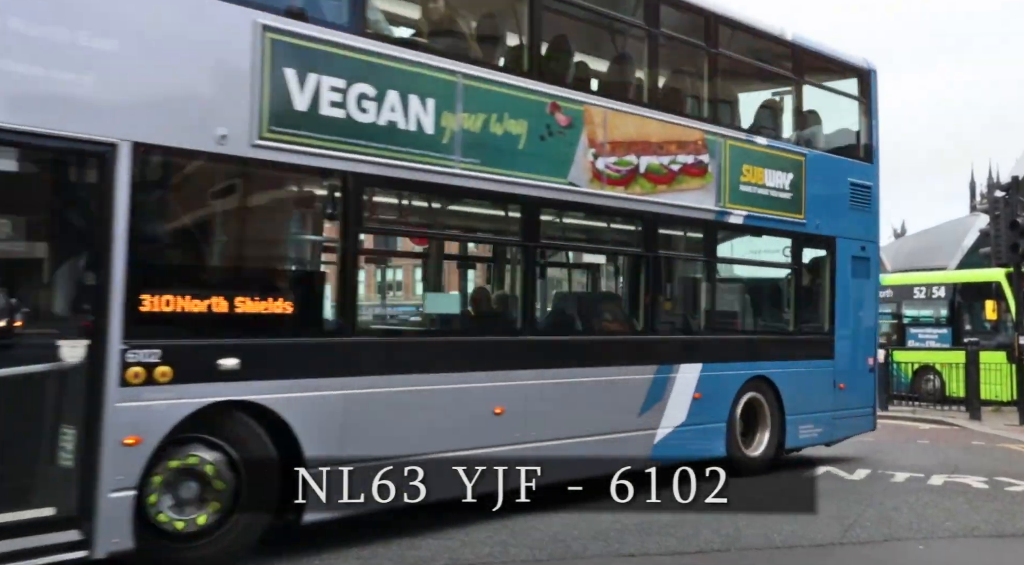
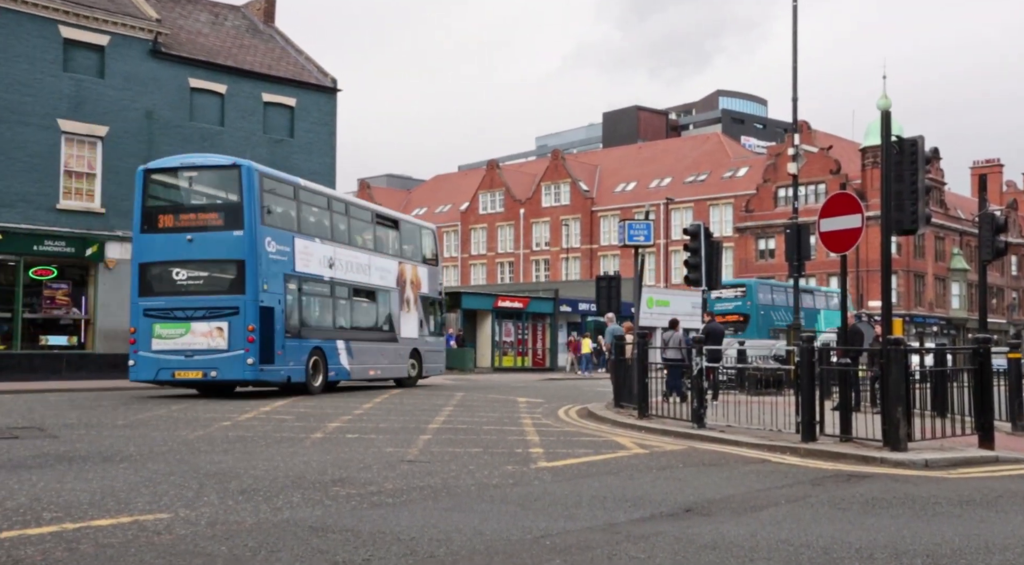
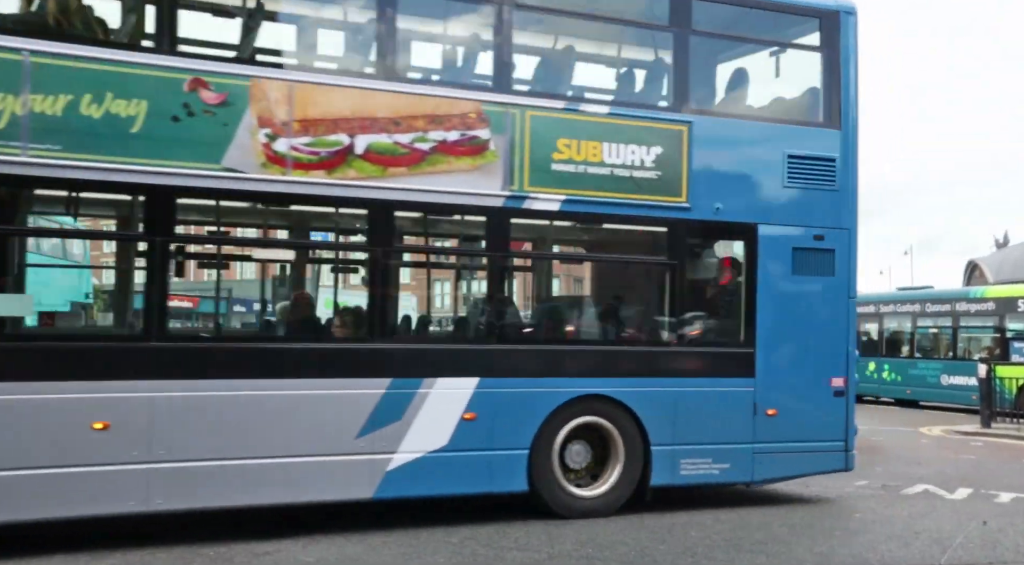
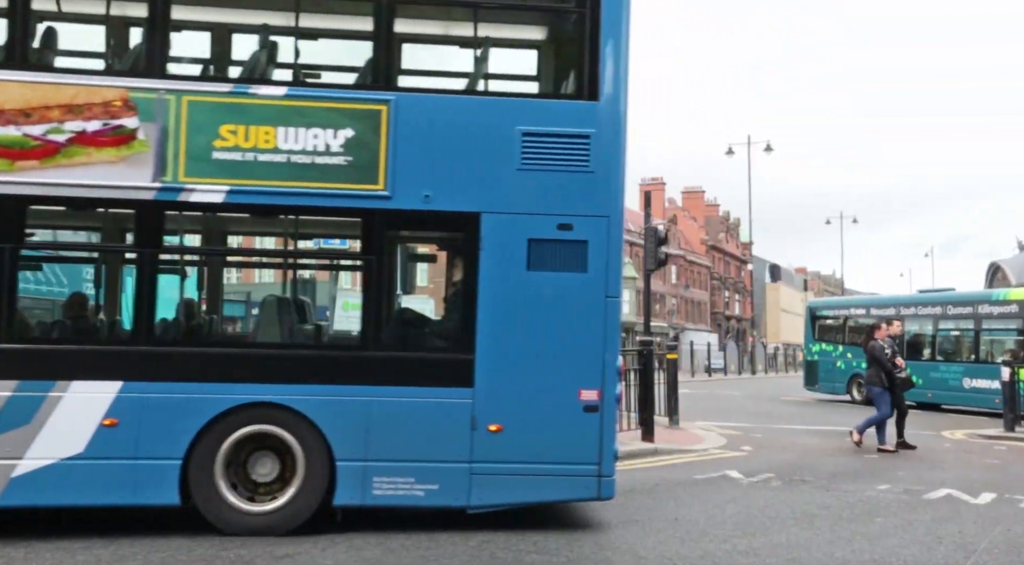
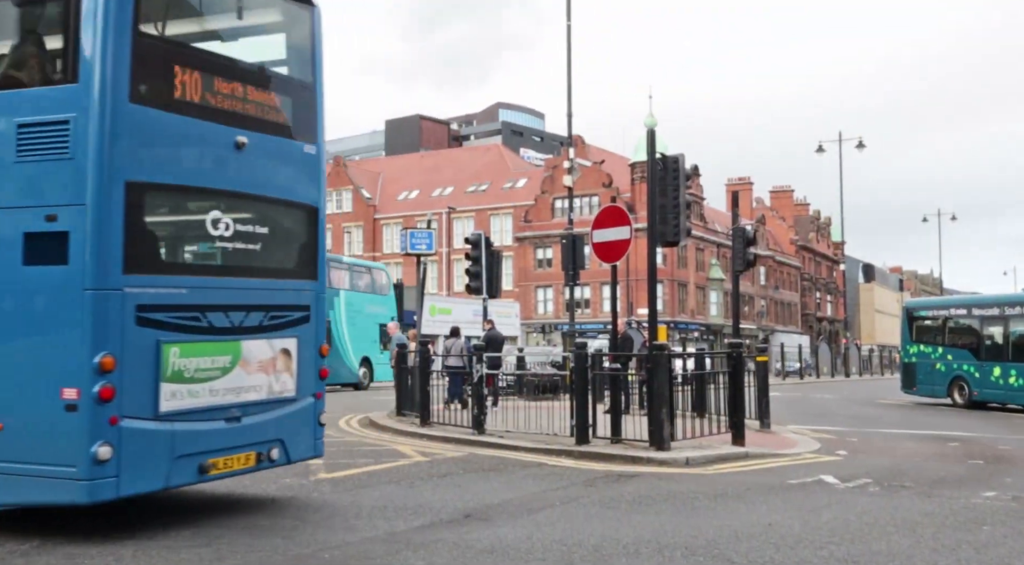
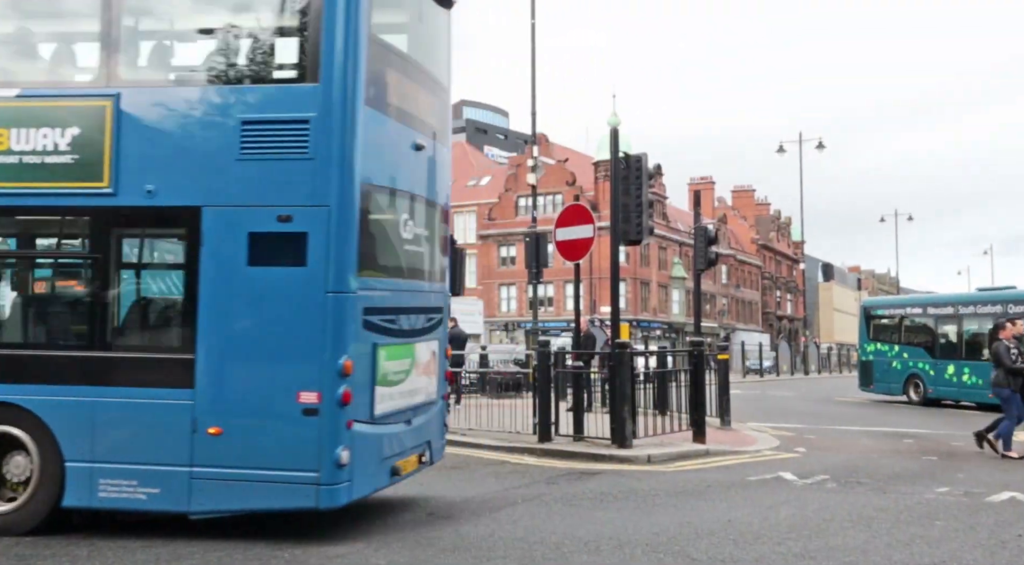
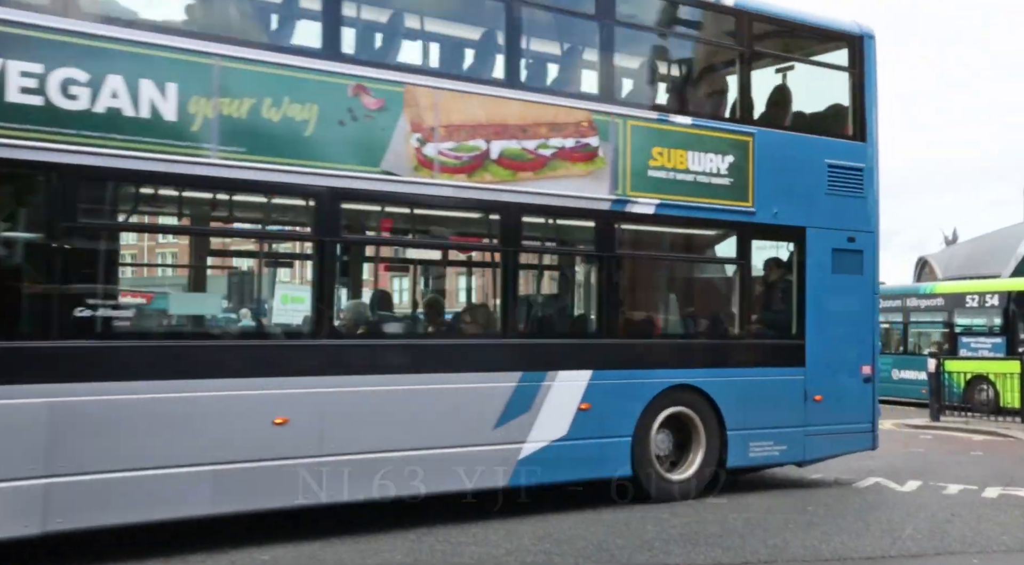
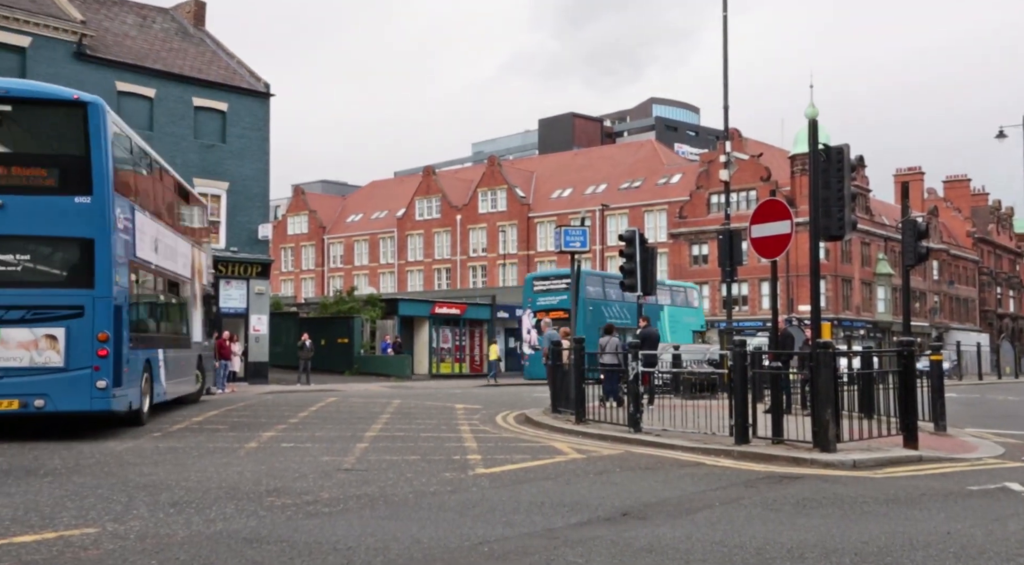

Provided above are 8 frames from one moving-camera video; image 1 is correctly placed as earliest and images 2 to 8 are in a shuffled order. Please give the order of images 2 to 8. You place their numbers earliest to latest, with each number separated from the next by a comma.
7, 3, 4, 6, 5, 8, 2
